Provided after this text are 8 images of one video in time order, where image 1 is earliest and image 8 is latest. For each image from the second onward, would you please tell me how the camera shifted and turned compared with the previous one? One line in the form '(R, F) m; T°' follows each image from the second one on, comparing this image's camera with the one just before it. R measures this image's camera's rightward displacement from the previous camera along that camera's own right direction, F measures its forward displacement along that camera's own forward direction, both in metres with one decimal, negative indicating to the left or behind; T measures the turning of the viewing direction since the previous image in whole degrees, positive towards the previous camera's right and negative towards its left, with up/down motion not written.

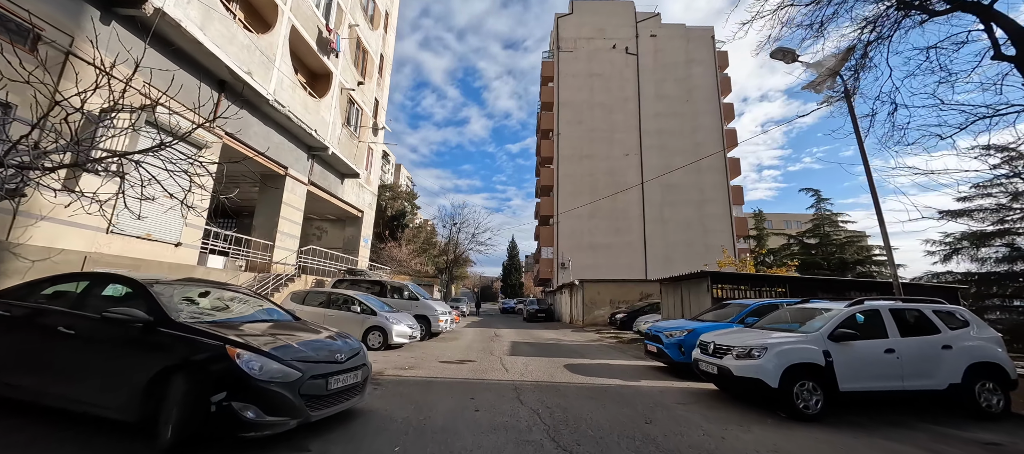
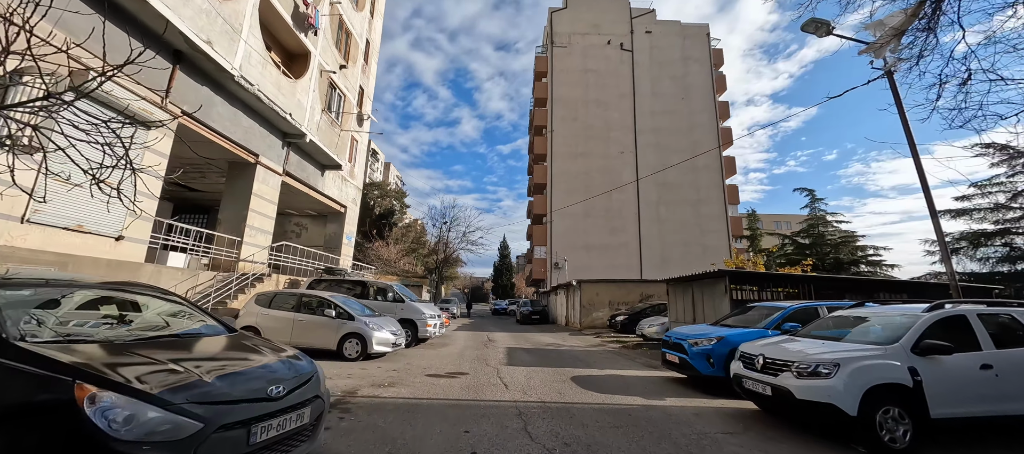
(-0.2, +1.2) m; +1°
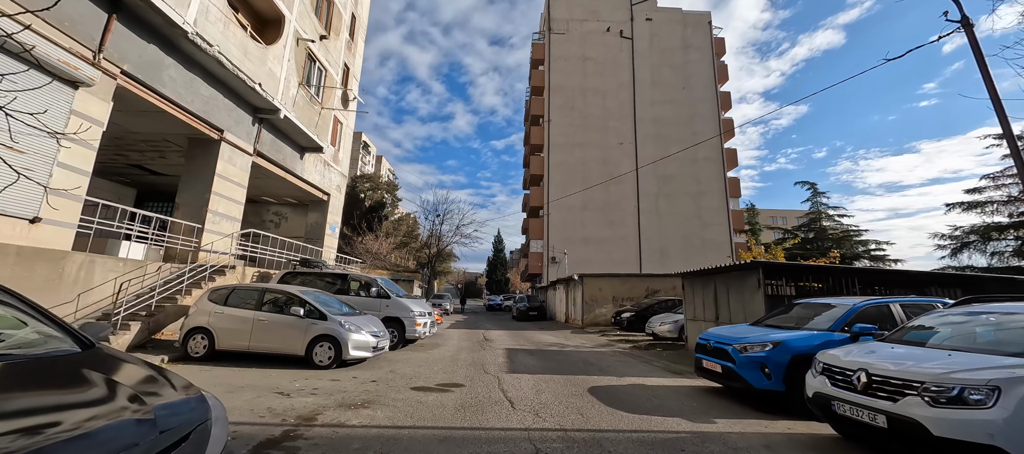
(-0.2, +1.3) m; +1°
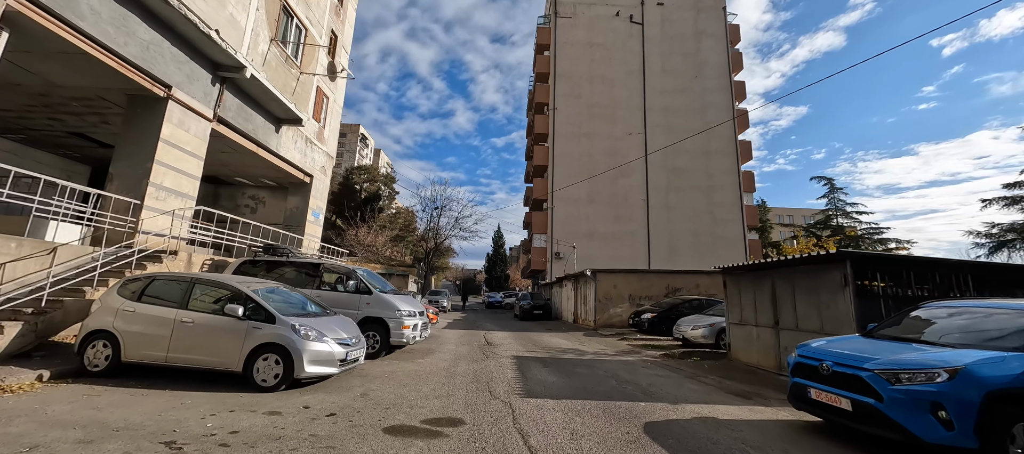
(-0.3, +1.9) m; 0°
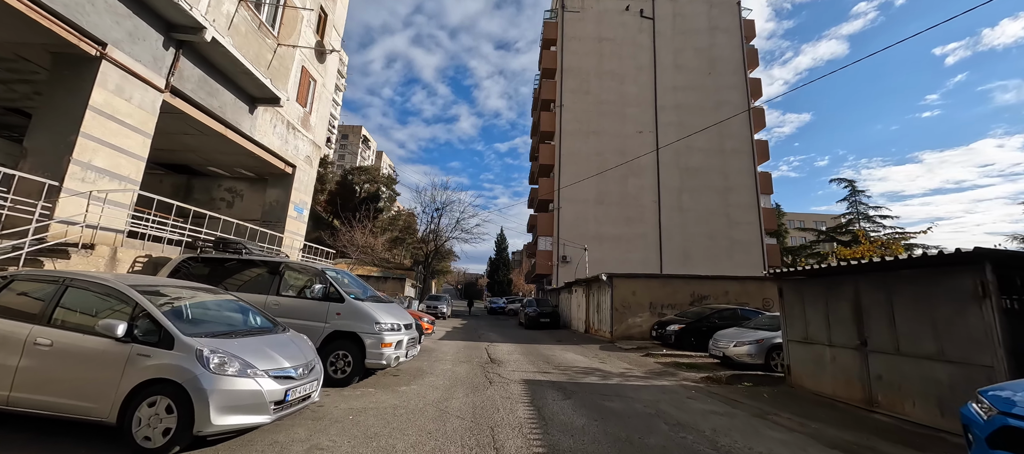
(-0.1, +1.7) m; 0°
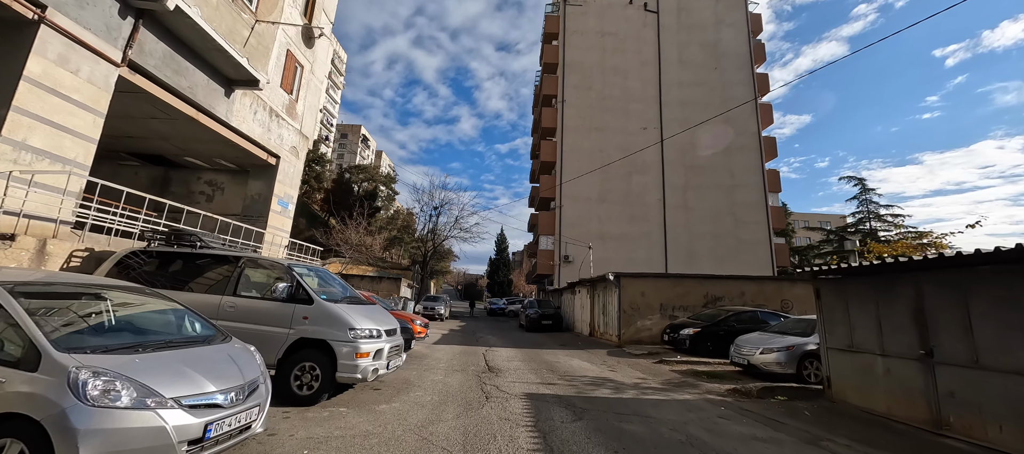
(0.0, +1.0) m; 0°
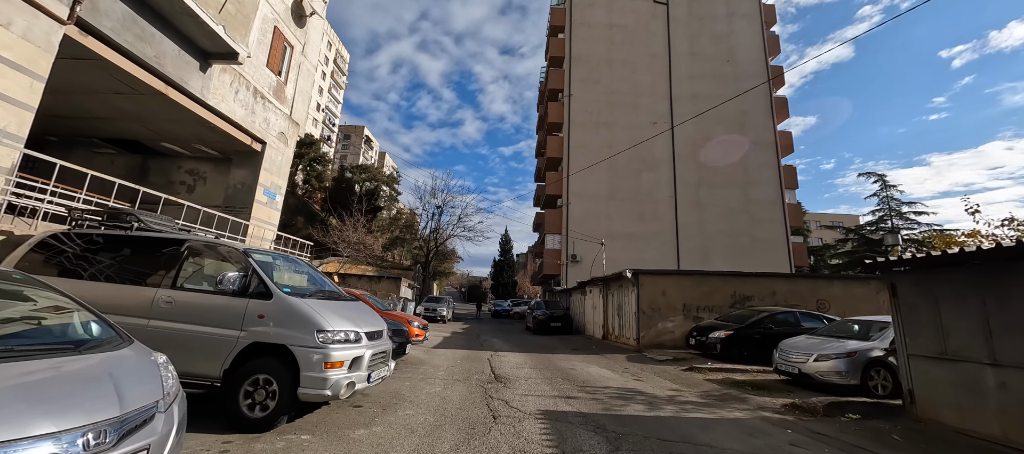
(-0.1, +1.2) m; -1°
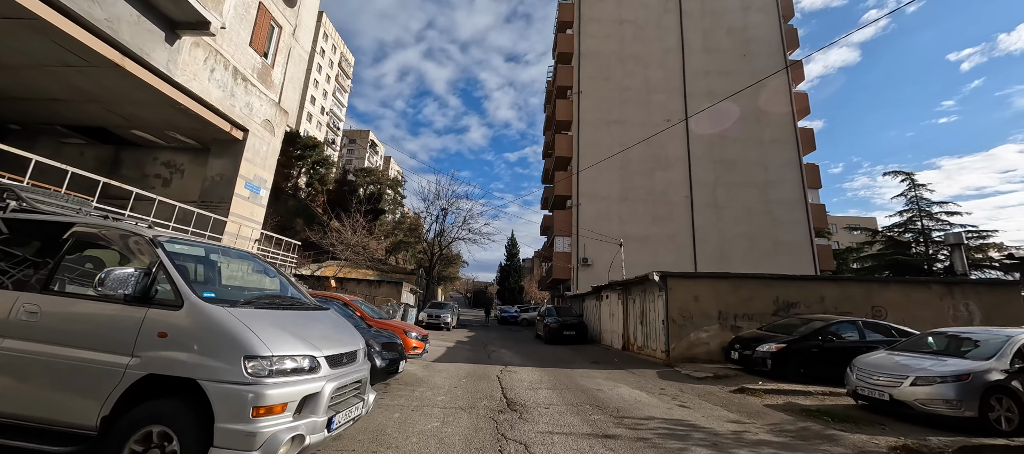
(-0.2, +1.3) m; -1°
